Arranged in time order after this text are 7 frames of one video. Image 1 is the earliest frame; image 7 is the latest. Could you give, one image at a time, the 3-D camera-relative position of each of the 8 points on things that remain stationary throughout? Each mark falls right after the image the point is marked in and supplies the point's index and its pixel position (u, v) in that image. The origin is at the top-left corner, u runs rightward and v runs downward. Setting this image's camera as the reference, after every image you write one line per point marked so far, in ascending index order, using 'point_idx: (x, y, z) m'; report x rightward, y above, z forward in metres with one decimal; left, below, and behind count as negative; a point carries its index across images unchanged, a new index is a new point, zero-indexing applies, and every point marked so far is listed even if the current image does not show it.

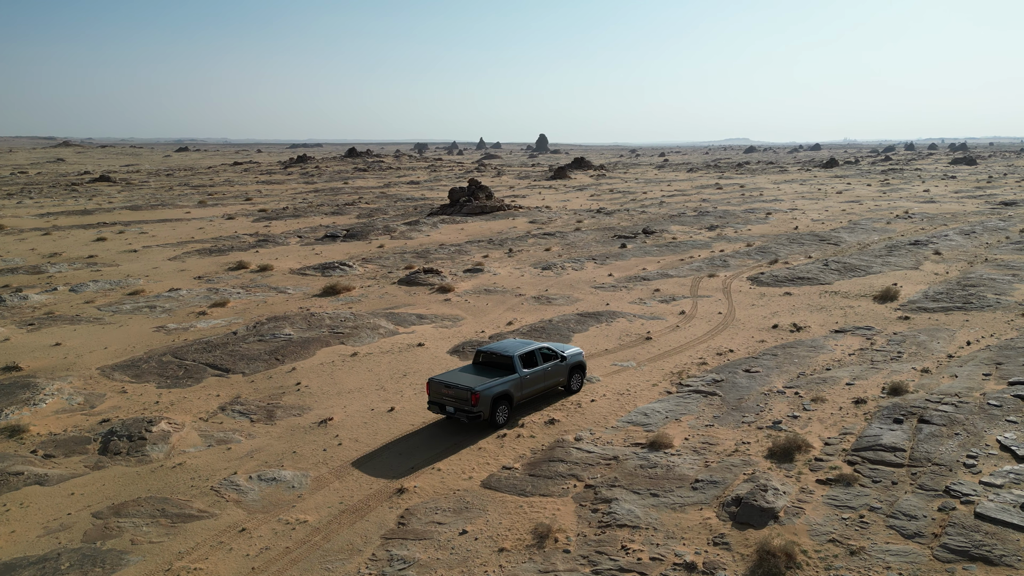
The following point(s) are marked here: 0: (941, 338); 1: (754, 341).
0: (+11.5, -1.4, +19.3) m
1: (+6.7, -1.5, +19.7) m
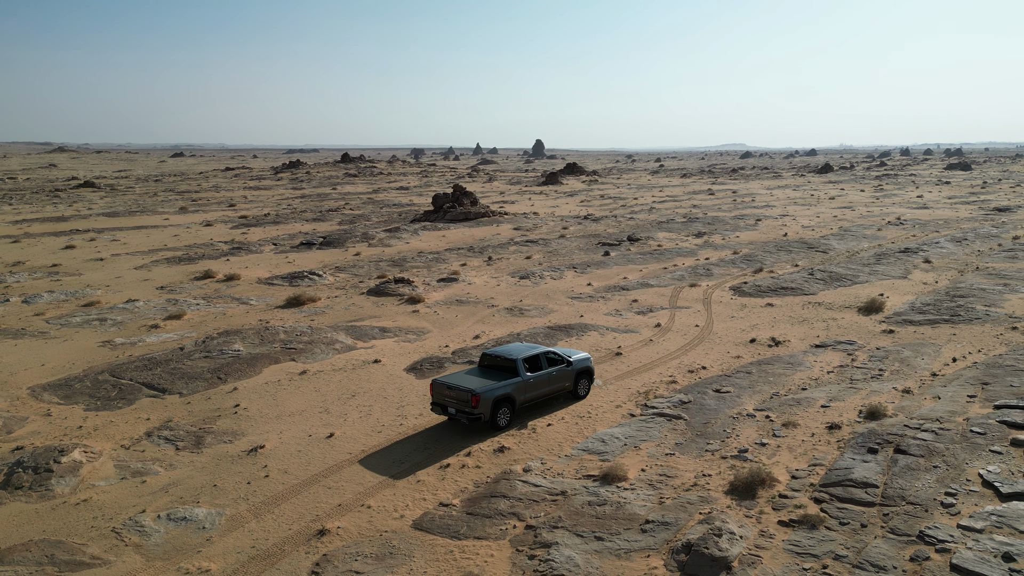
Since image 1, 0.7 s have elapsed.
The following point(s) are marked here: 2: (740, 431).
0: (+10.5, -1.7, +18.3) m
1: (+5.7, -1.8, +18.7) m
2: (+4.2, -2.6, +13.2) m
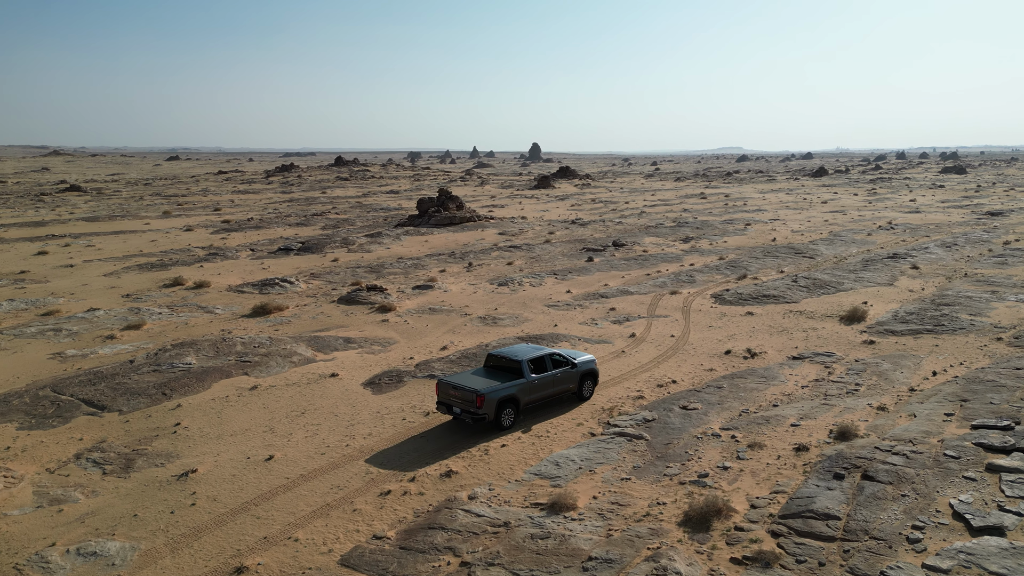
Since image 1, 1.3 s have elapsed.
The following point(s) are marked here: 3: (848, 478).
0: (+9.6, -2.0, +17.6) m
1: (+4.8, -2.1, +18.0) m
2: (+3.3, -2.9, +12.4) m
3: (+5.0, -2.8, +10.7) m
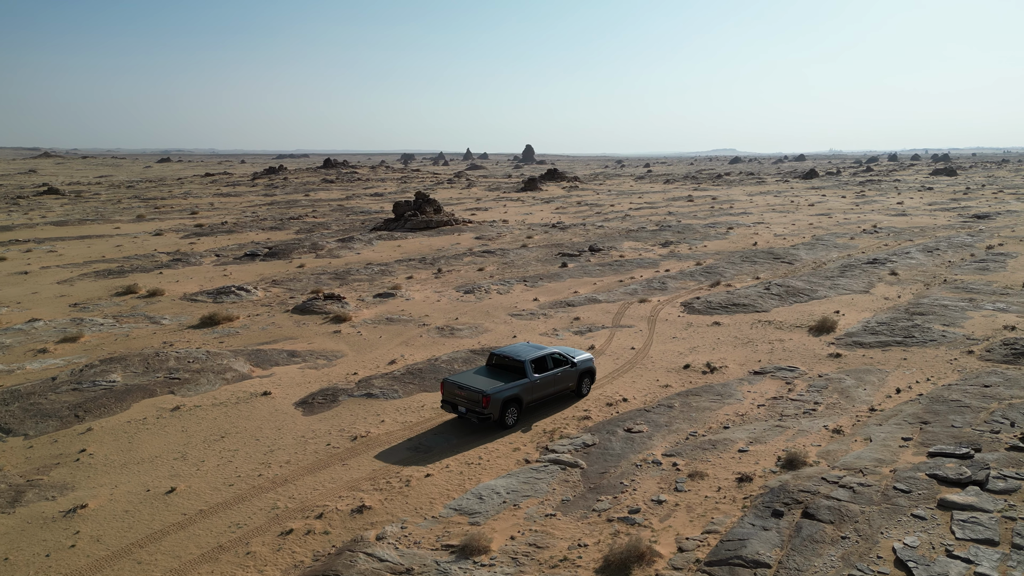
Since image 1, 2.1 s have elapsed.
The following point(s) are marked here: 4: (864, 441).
0: (+8.3, -2.2, +16.7) m
1: (+3.5, -2.4, +17.1) m
2: (+2.0, -3.1, +11.5) m
3: (+3.8, -3.1, +9.8) m
4: (+6.3, -2.7, +12.7) m
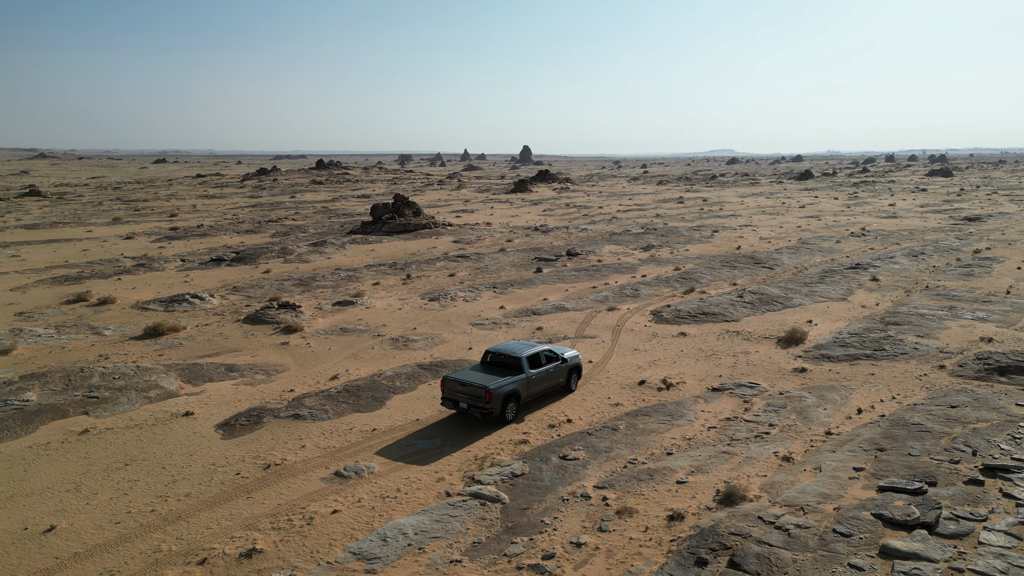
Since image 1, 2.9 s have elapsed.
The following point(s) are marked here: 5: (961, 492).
0: (+7.0, -2.5, +15.7) m
1: (+2.1, -2.6, +16.1) m
2: (+0.7, -3.4, +10.5) m
3: (+2.5, -3.4, +8.8) m
4: (+4.9, -3.0, +11.7) m
5: (+6.5, -2.9, +10.3) m
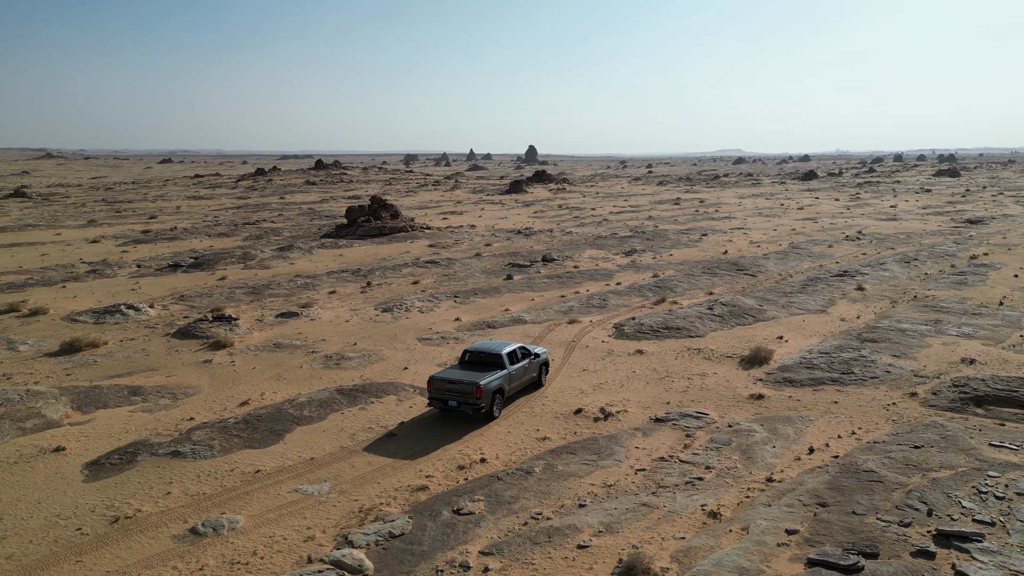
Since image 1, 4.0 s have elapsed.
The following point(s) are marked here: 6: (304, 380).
0: (+5.3, -2.9, +13.9) m
1: (+0.4, -3.0, +14.3) m
2: (-1.1, -3.8, +8.8) m
3: (+0.7, -3.8, +7.0) m
4: (+3.2, -3.4, +10.0) m
5: (+4.7, -3.4, +8.6) m
6: (-5.6, -2.5, +19.1) m
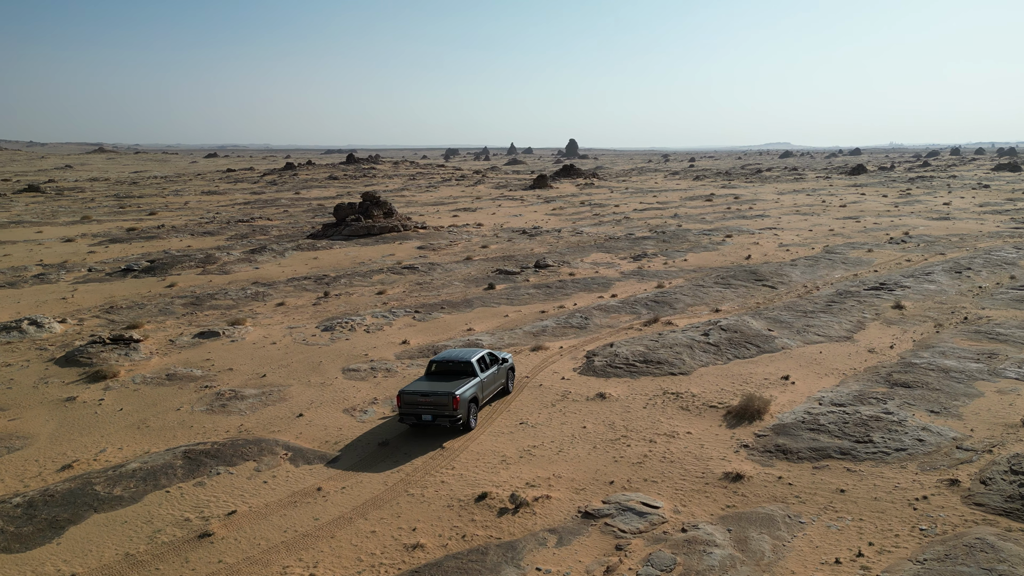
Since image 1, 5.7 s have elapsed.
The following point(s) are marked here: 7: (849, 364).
0: (+3.2, -3.6, +9.5) m
1: (-1.6, -3.7, +10.2) m
2: (-3.4, -4.5, +4.8) m
3: (-1.8, -4.5, +2.9) m
4: (+0.9, -4.1, +5.7) m
5: (+2.3, -4.1, +4.2) m
6: (-7.3, -3.0, +15.3) m
7: (+9.1, -2.0, +19.3) m
